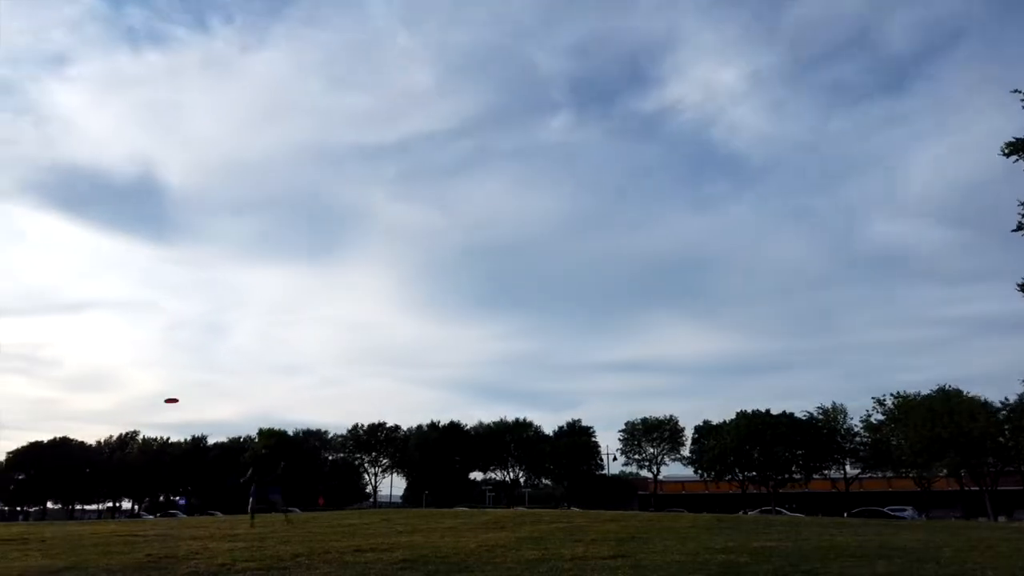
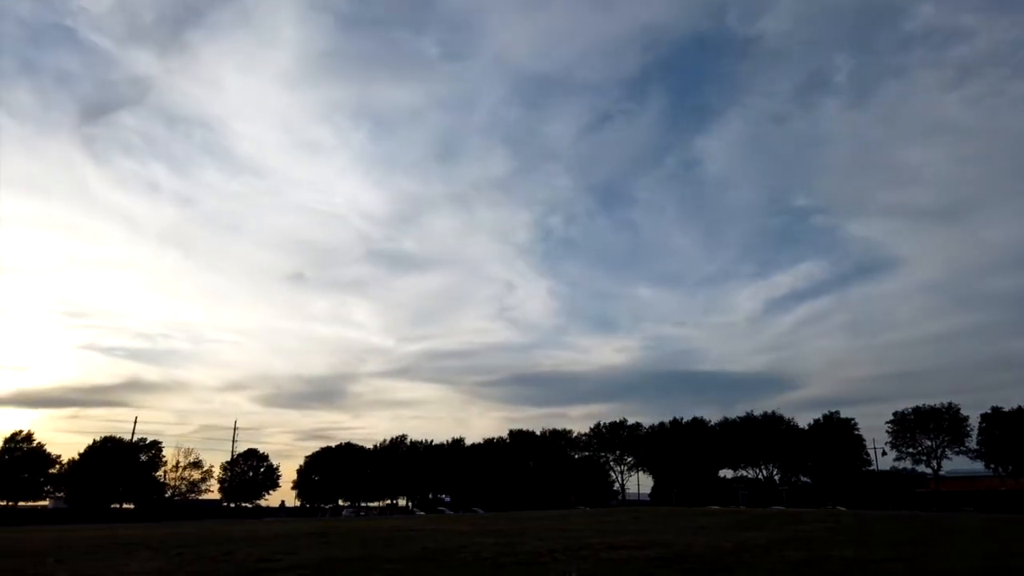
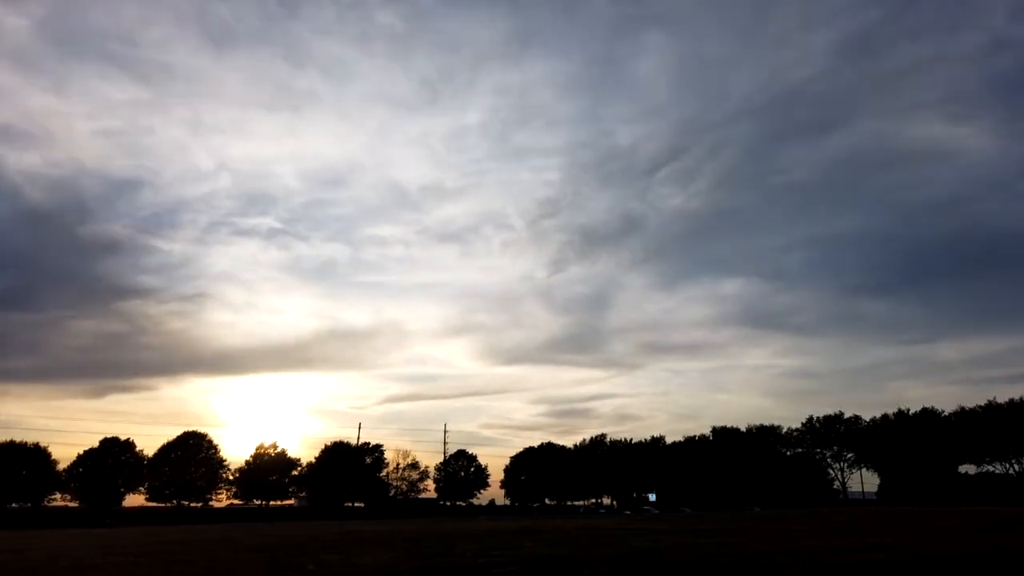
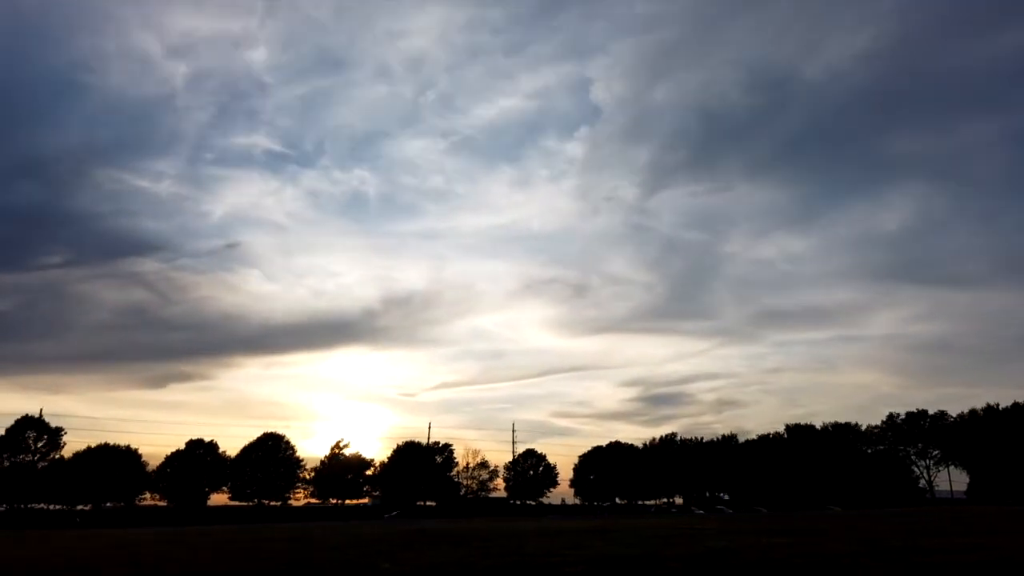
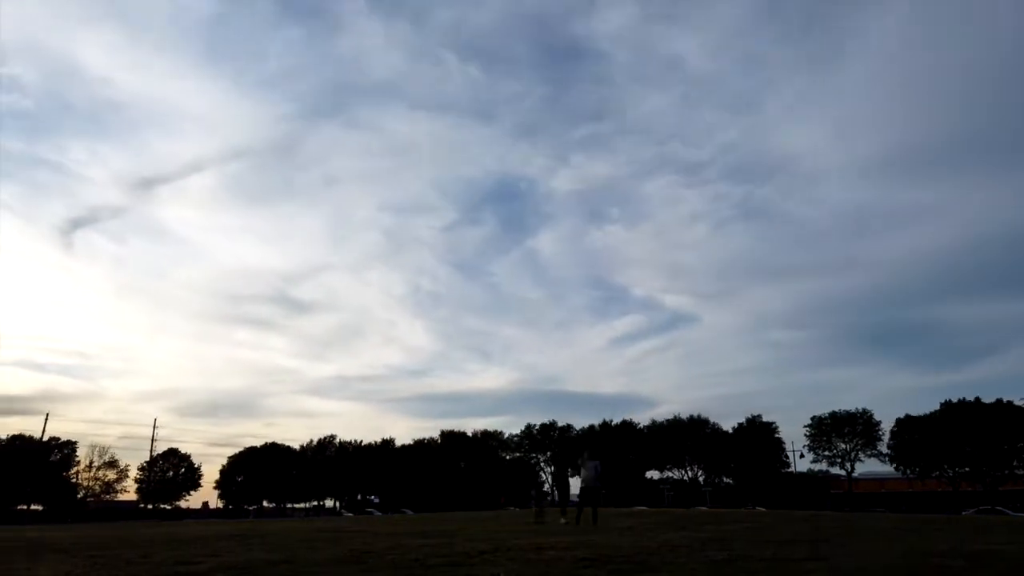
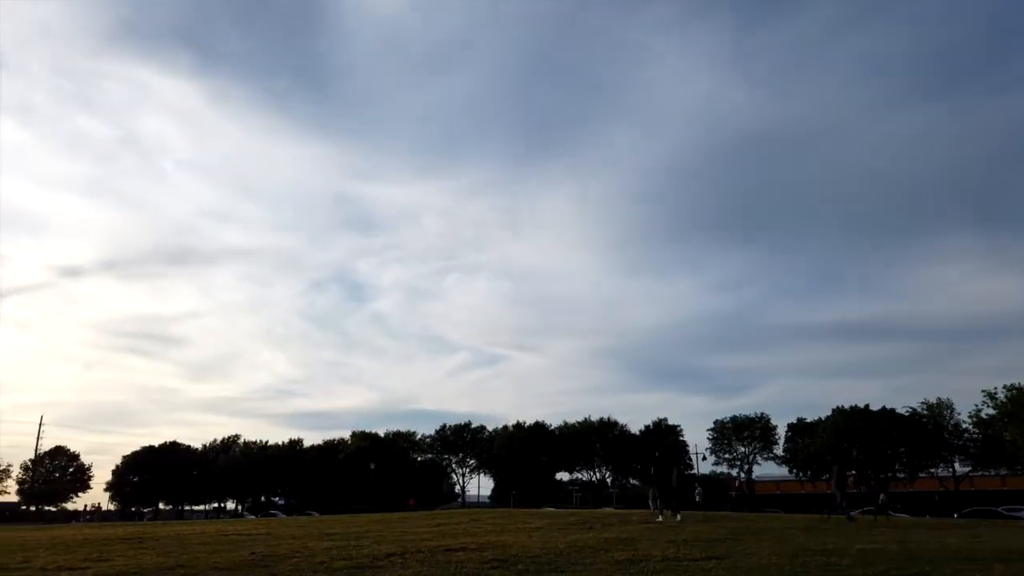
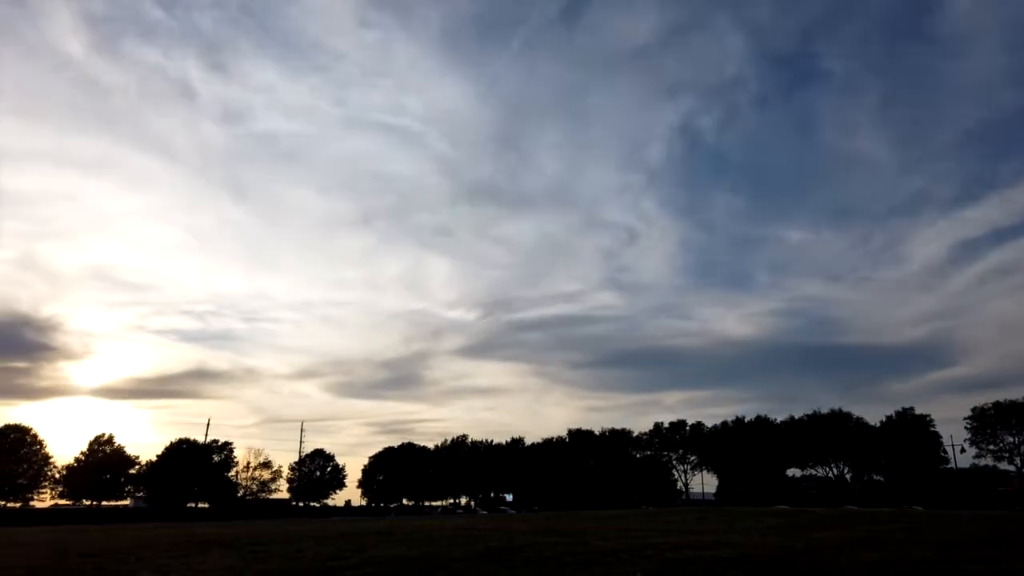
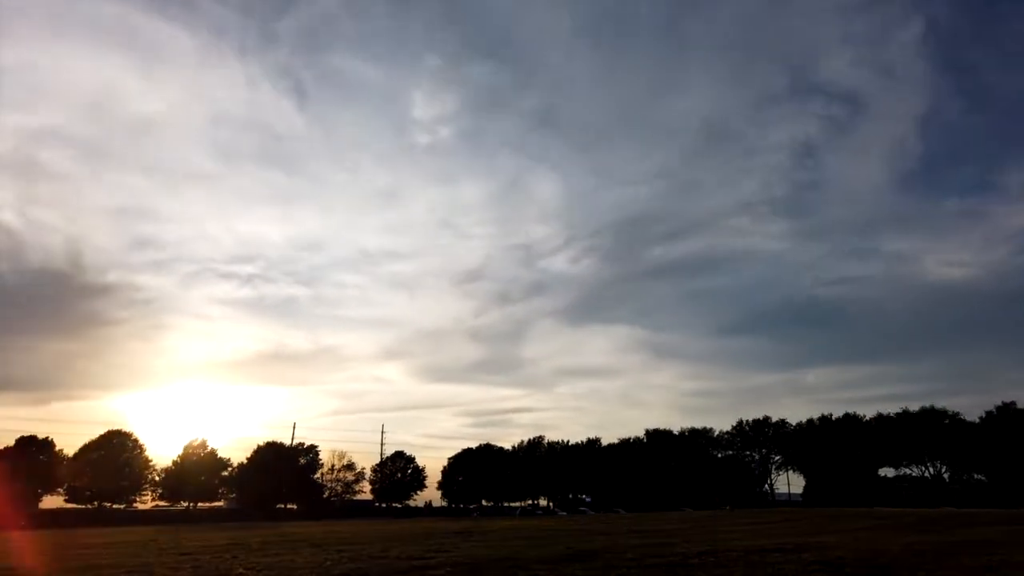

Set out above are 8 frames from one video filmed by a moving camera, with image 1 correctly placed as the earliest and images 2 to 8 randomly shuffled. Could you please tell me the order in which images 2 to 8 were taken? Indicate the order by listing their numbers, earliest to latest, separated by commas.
6, 5, 2, 7, 8, 3, 4
